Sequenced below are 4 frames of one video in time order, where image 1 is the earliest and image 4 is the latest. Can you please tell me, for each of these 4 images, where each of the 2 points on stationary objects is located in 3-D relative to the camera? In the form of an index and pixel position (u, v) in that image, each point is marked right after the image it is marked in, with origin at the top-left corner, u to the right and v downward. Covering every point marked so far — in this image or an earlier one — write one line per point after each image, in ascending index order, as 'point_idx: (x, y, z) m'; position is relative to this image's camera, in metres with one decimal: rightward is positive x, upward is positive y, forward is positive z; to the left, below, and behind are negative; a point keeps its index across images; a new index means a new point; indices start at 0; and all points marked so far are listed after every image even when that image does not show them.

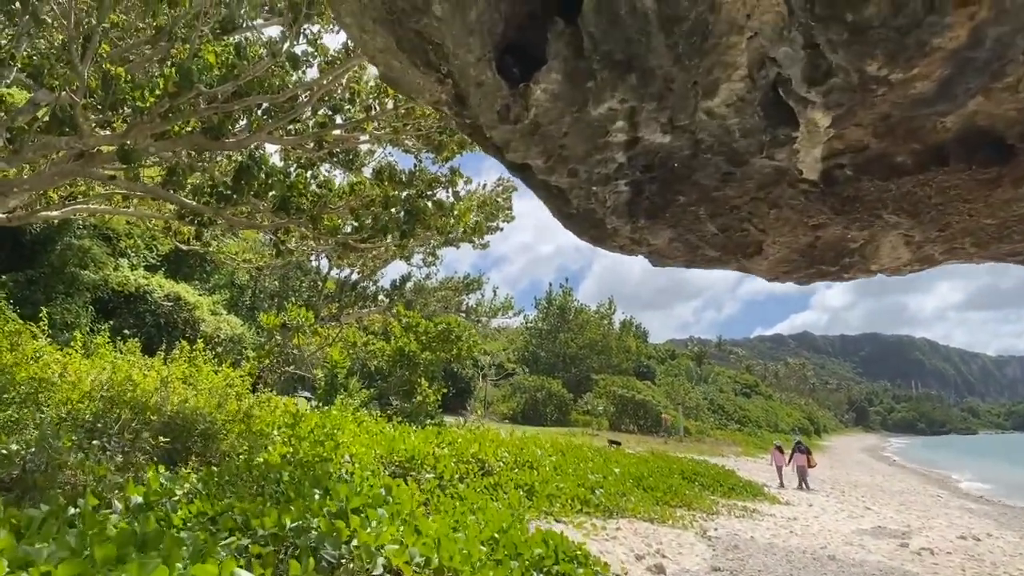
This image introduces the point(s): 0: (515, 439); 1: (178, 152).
0: (+0.1, -2.7, +14.1) m
1: (-3.4, +1.4, +8.3) m
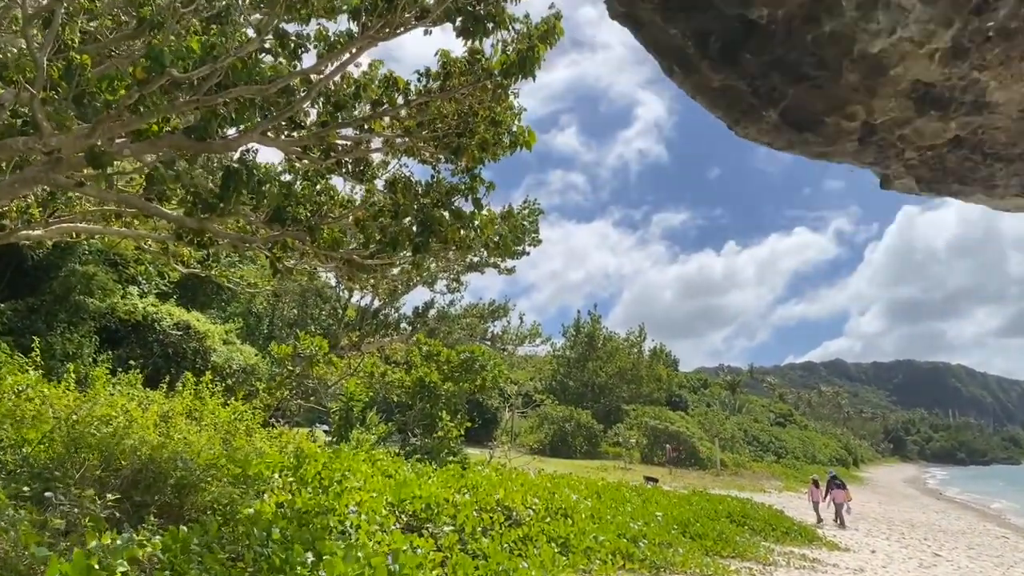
0: (+0.5, -3.0, +12.7) m
1: (-3.2, +1.2, +7.2) m
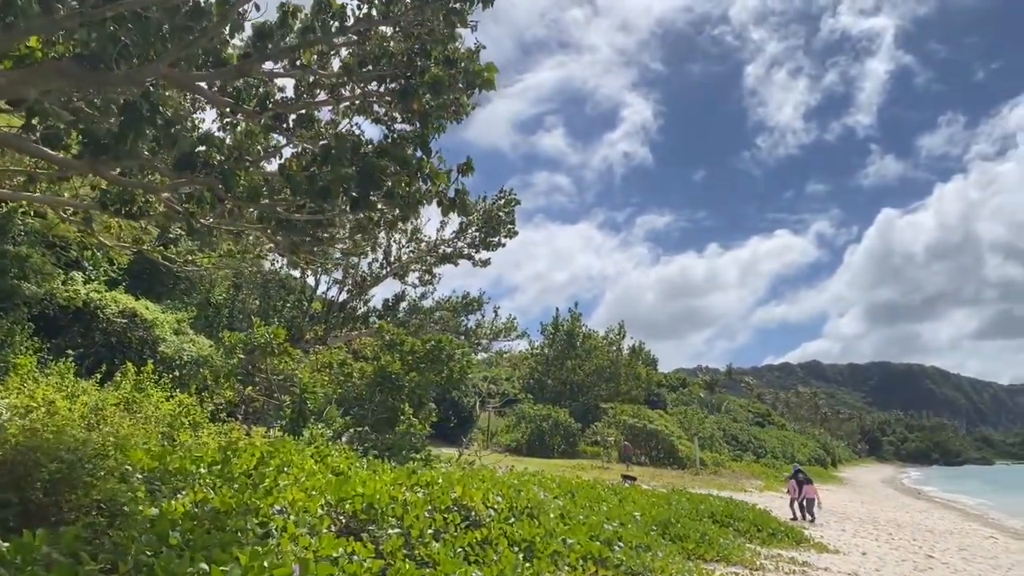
0: (0.0, -2.8, +11.7) m
1: (-3.5, +1.5, +6.1) m
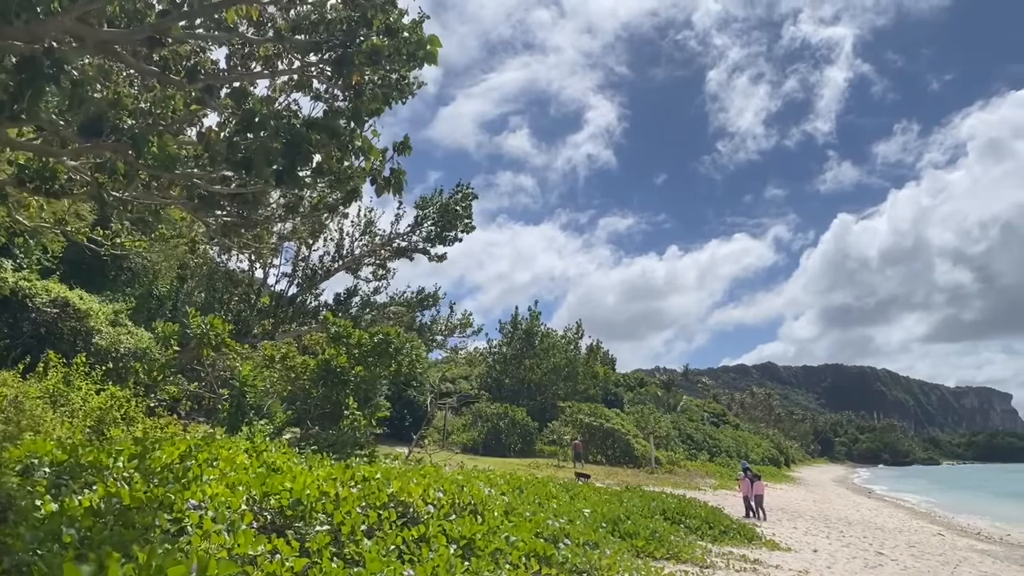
0: (-0.7, -2.6, +11.3) m
1: (-4.0, +1.7, +5.5) m
